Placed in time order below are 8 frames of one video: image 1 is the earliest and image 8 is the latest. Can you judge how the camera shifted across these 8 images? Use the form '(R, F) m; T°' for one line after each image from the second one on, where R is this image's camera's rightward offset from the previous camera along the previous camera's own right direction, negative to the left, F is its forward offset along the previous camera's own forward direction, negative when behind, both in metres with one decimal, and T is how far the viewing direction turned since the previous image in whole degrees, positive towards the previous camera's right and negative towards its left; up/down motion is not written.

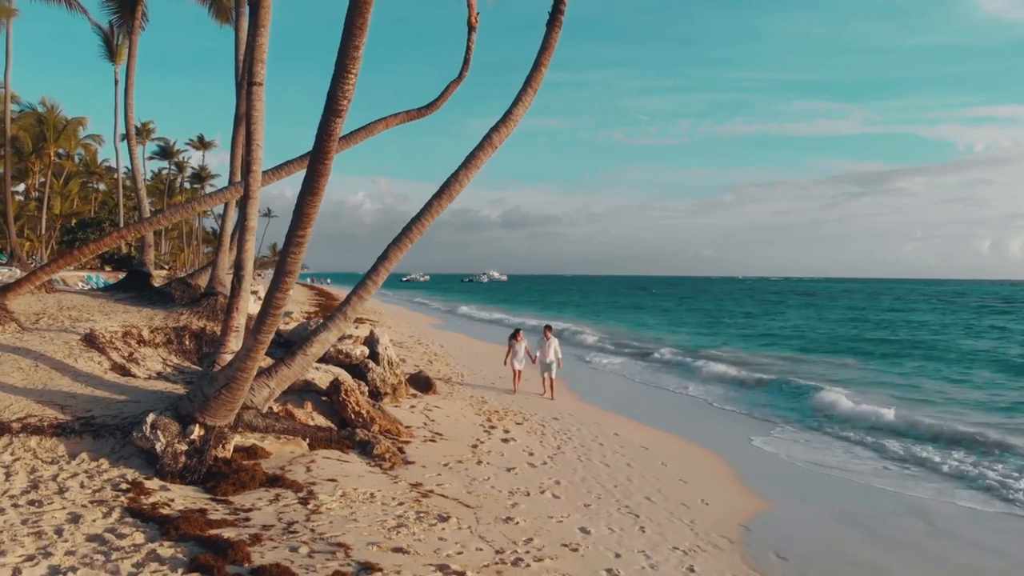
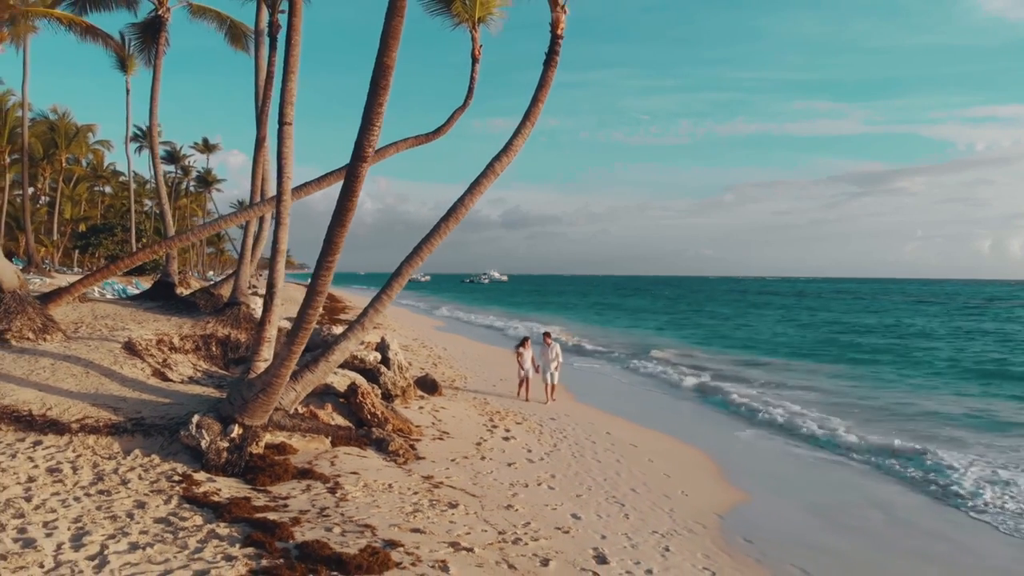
(0.0, -0.8) m; 0°
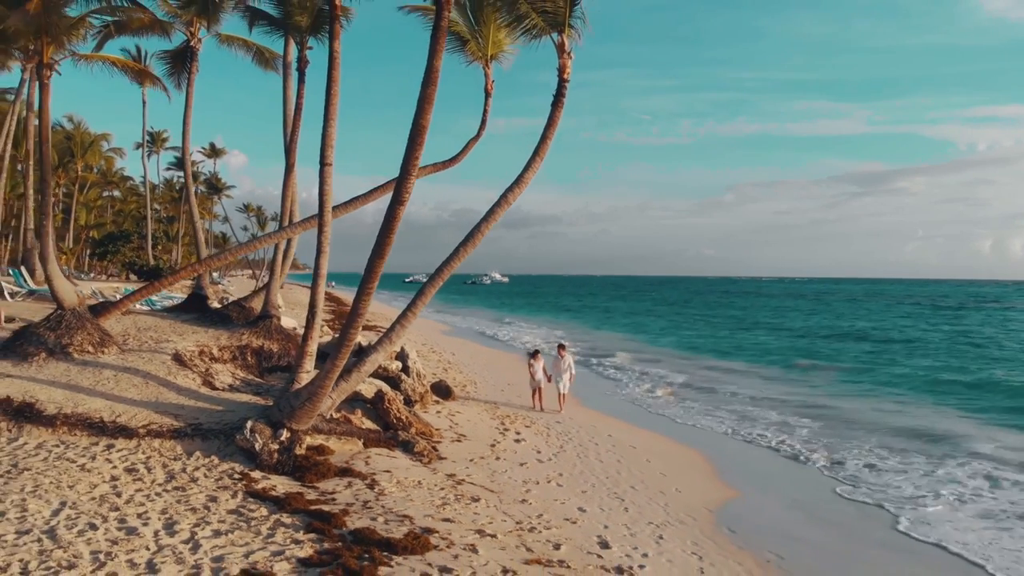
(-0.1, -0.9) m; 0°
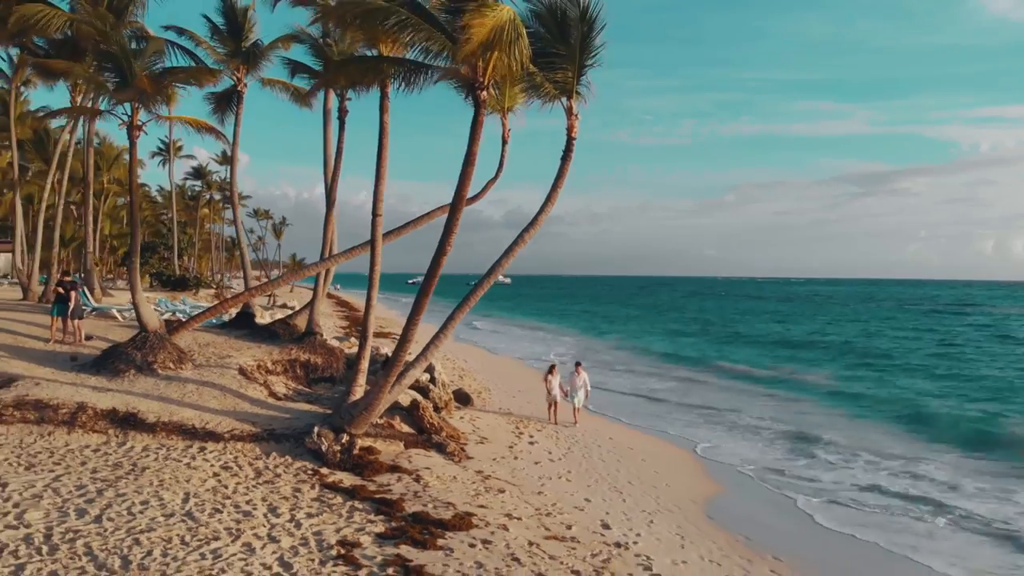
(-0.2, -1.6) m; 0°
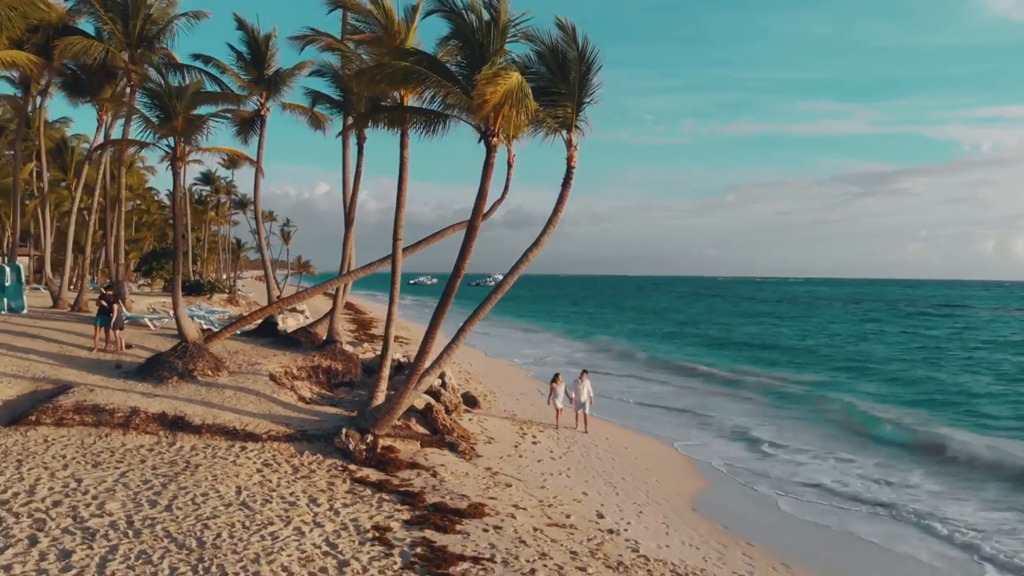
(-0.1, -1.1) m; 0°
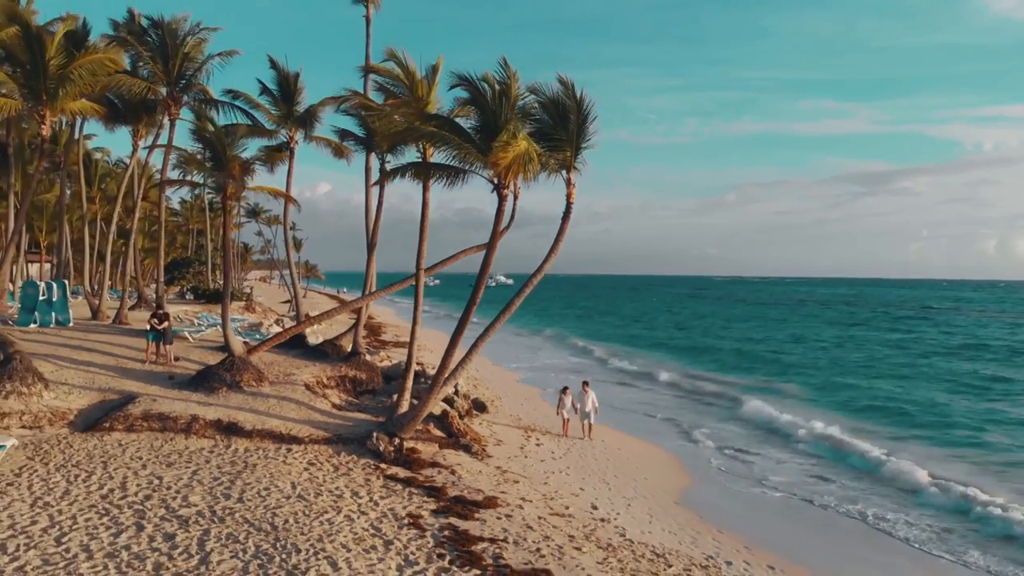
(-0.1, -1.6) m; 0°
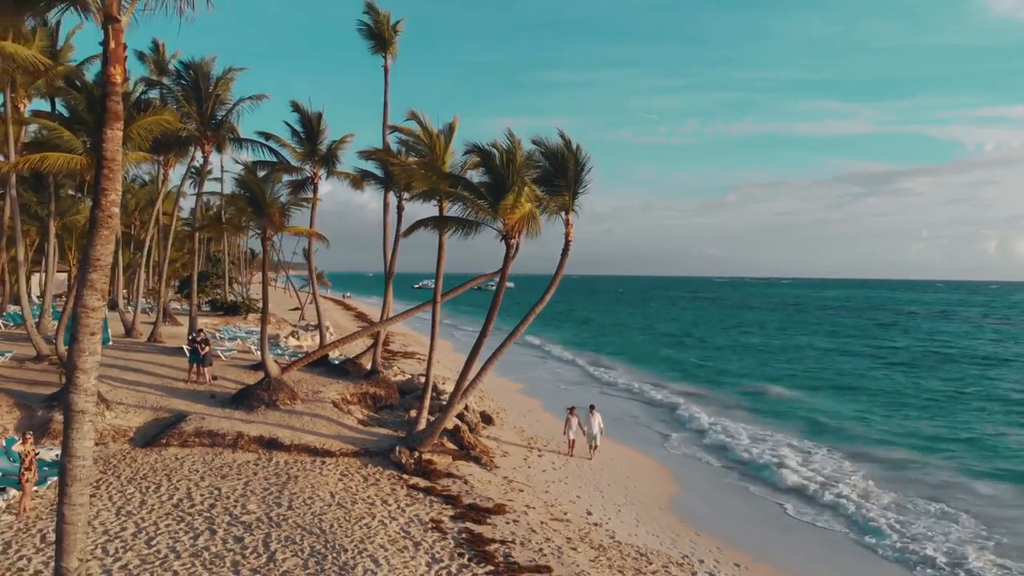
(-0.1, -1.6) m; 0°
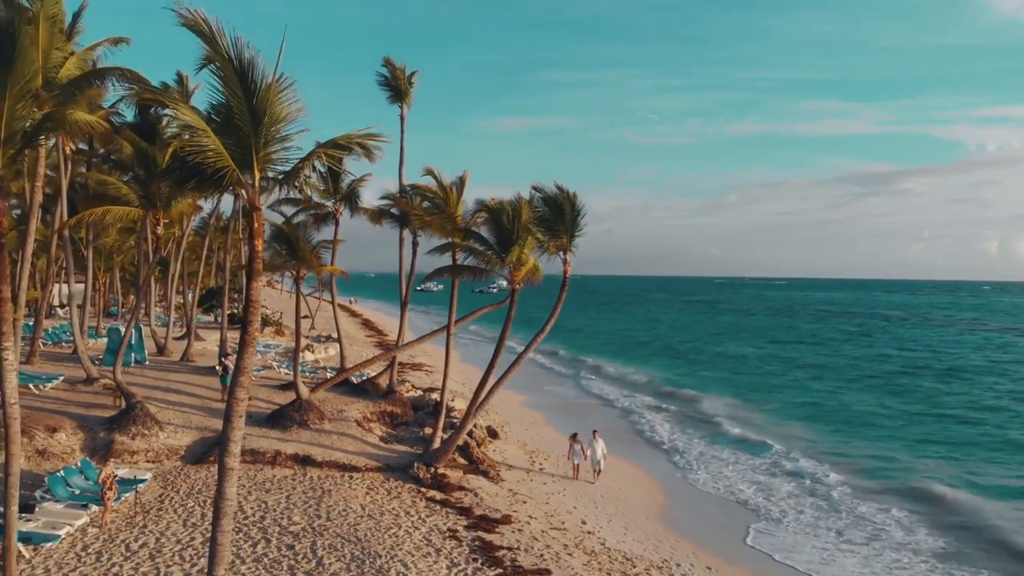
(-0.1, -1.8) m; 0°
